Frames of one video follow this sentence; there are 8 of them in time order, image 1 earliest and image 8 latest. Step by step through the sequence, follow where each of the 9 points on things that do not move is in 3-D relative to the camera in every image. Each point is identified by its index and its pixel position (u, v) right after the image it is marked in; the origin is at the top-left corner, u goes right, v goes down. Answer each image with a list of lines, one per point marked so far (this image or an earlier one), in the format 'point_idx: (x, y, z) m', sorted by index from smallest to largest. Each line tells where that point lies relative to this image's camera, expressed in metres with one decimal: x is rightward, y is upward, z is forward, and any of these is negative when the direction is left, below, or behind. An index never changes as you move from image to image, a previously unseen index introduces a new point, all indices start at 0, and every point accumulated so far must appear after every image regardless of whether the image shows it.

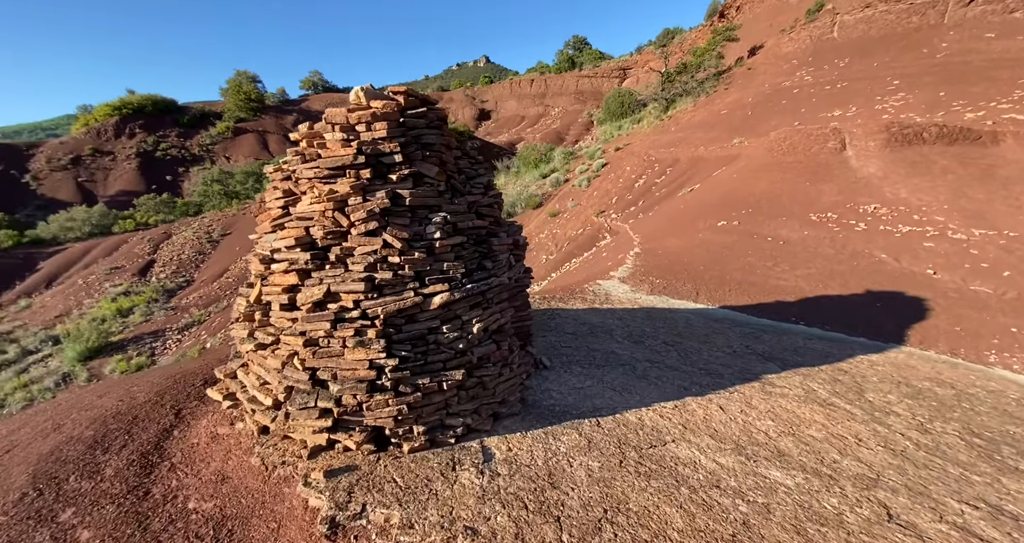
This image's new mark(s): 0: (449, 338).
0: (-0.6, -0.7, +4.6) m
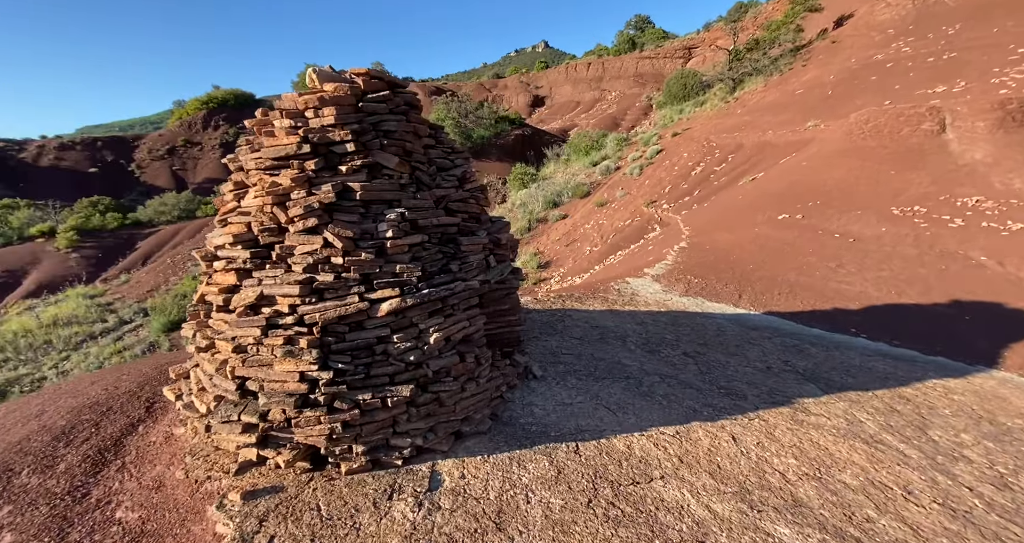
0: (-1.0, -0.7, +4.2) m
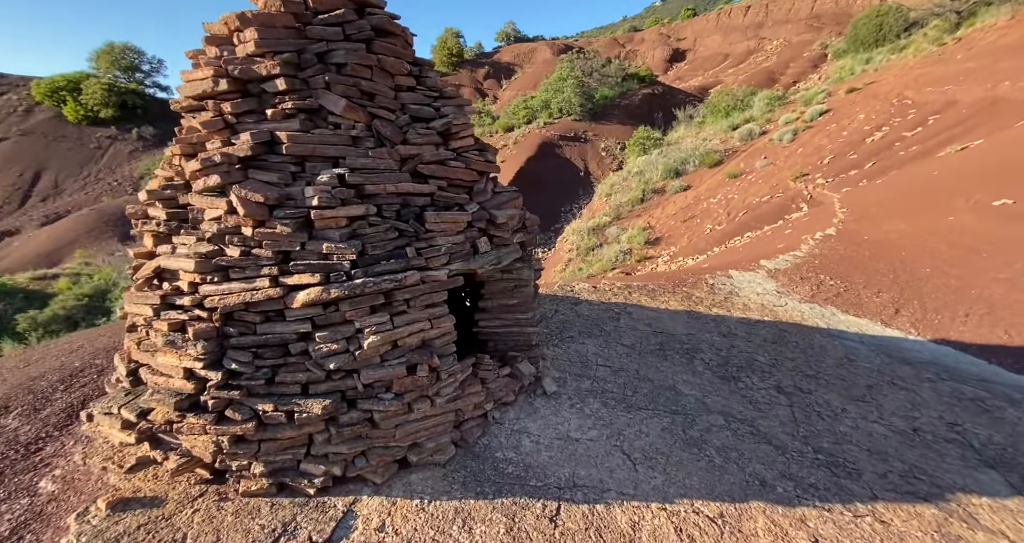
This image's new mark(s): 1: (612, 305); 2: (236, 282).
0: (-1.4, -0.6, +3.2) m
1: (+1.6, -0.6, +7.3) m
2: (-1.9, -0.1, +3.2) m
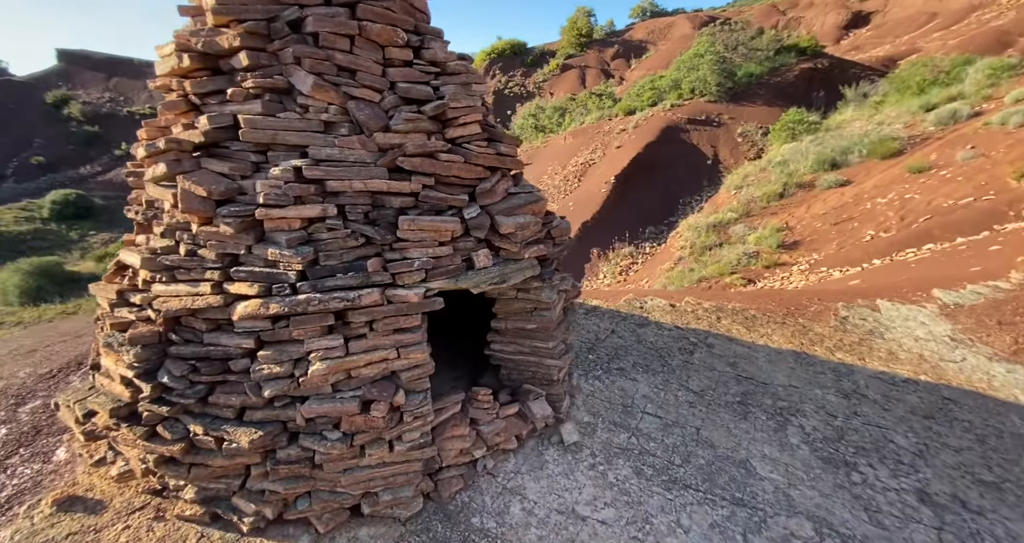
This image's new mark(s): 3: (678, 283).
0: (-1.6, -0.6, +2.8) m
1: (+2.3, -0.8, +5.9) m
2: (-2.1, -0.1, +2.8) m
3: (+4.0, -0.3, +8.7) m
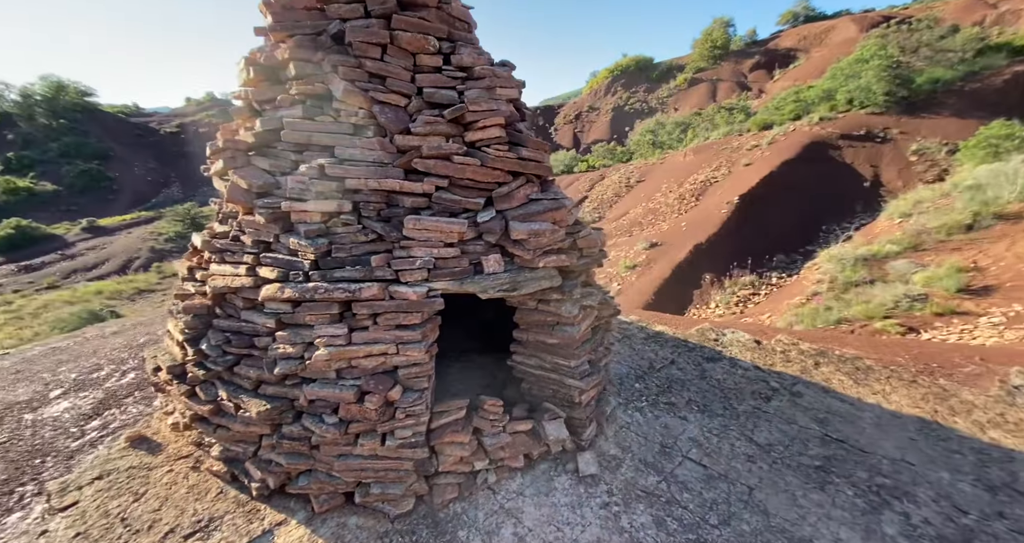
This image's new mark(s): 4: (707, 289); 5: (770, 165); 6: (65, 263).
0: (-1.7, -0.6, +3.1) m
1: (+2.9, -1.2, +5.0) m
2: (-2.1, 0.0, +3.2) m
3: (+5.3, -0.9, +7.3) m
4: (+4.8, -0.4, +10.4) m
5: (+8.1, +3.4, +13.5) m
6: (-19.2, +0.4, +18.7) m
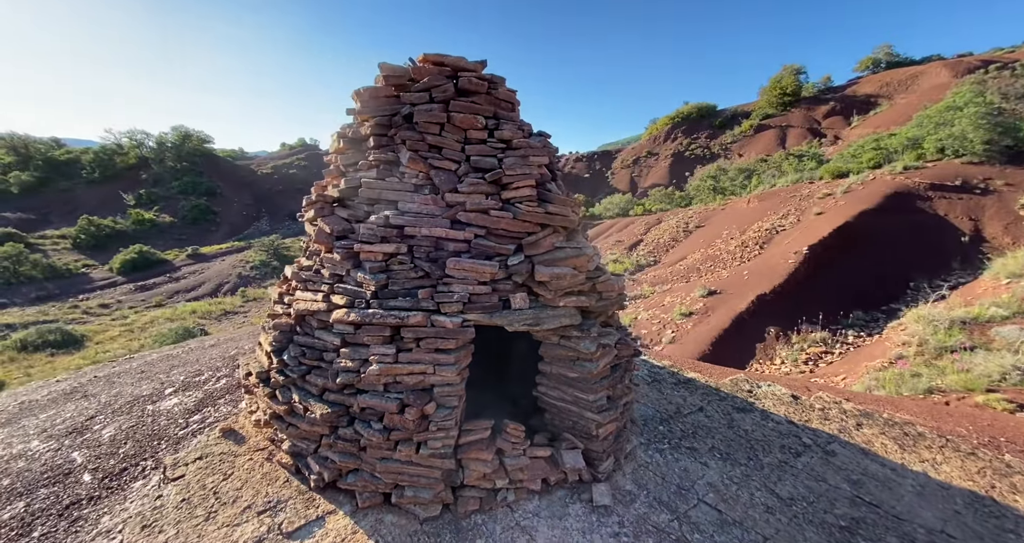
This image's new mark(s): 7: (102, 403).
0: (-1.5, -0.8, +3.7) m
1: (+3.3, -1.8, +5.0) m
2: (-1.8, -0.2, +4.0) m
3: (+5.9, -1.8, +6.9) m
4: (+5.9, -1.7, +10.1) m
5: (+9.8, +1.7, +13.0) m
6: (-16.7, -0.6, +21.6) m
7: (-5.0, -1.6, +5.5) m
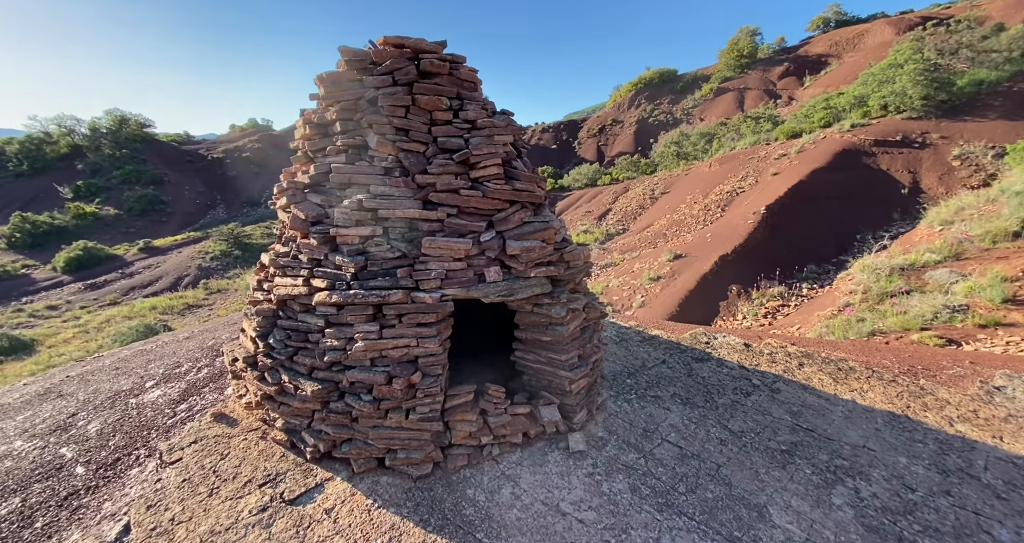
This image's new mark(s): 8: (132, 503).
0: (-1.7, -0.6, +3.9) m
1: (+3.0, -1.3, +5.5) m
2: (-2.1, -0.1, +4.2) m
3: (+5.5, -1.1, +7.6) m
4: (+5.3, -0.7, +10.8) m
5: (+8.8, +3.1, +13.8) m
6: (-18.0, -0.4, +20.8) m
7: (-5.3, -1.6, +5.5) m
8: (-3.2, -1.9, +3.7) m
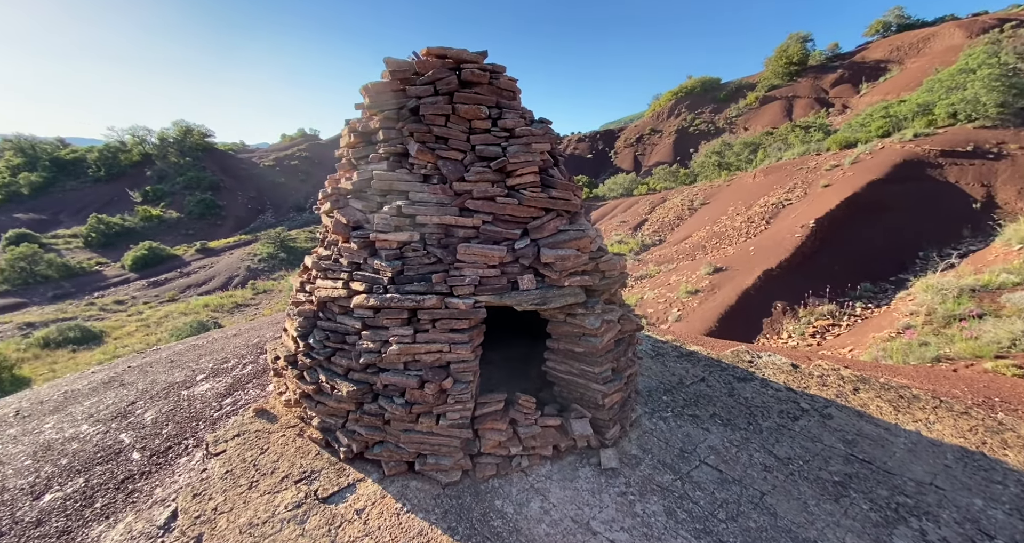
0: (-1.4, -0.7, +4.0) m
1: (+3.4, -1.5, +5.2) m
2: (-1.8, -0.1, +4.3) m
3: (+6.1, -1.4, +7.1) m
4: (+6.1, -1.1, +10.3) m
5: (+9.9, +2.5, +13.0) m
6: (-16.3, -0.4, +22.1) m
7: (-4.9, -1.6, +5.8) m
8: (-2.9, -1.9, +3.9) m
